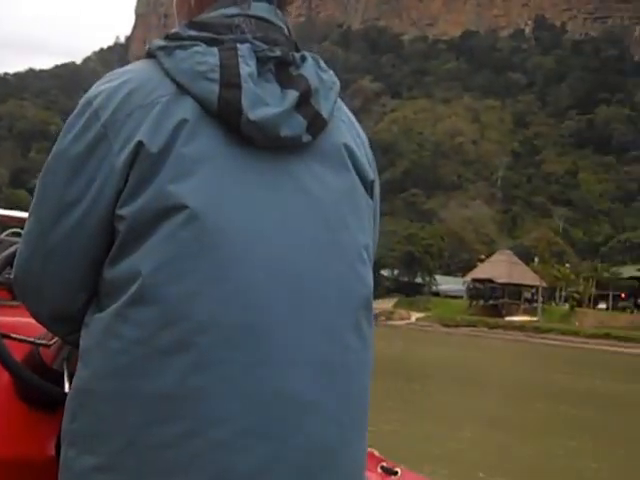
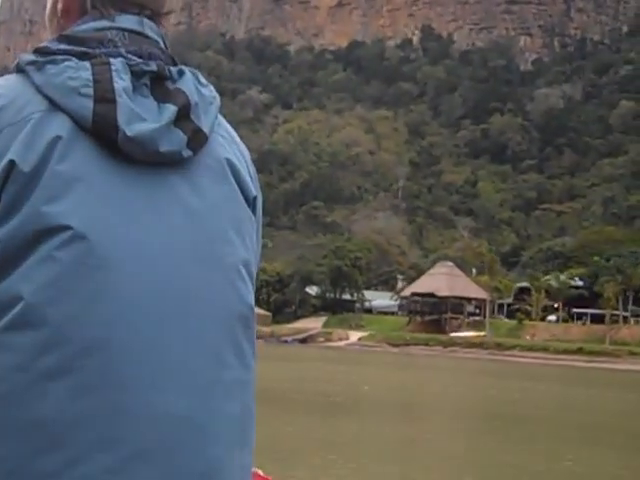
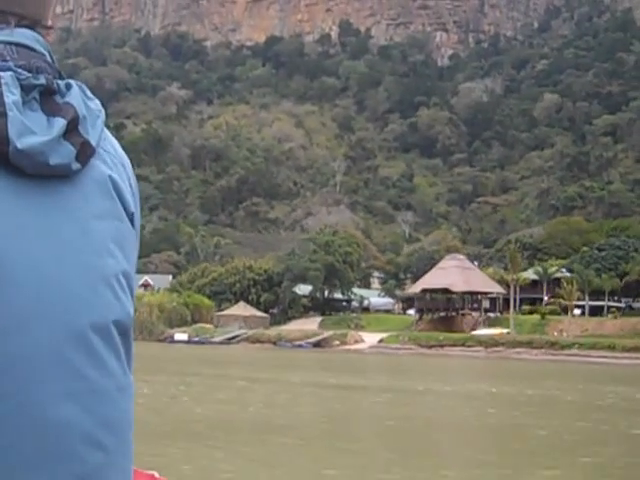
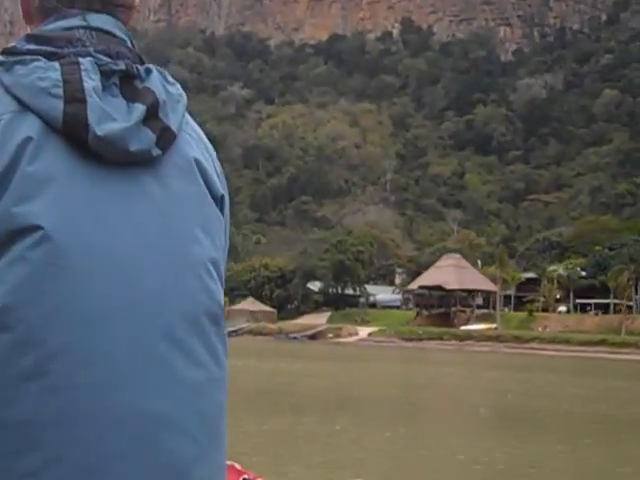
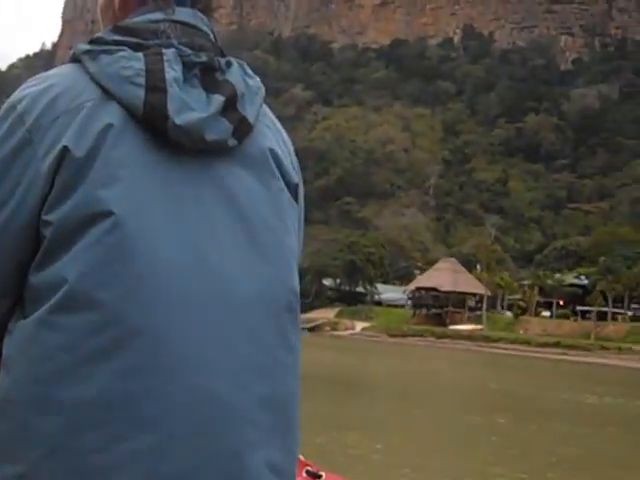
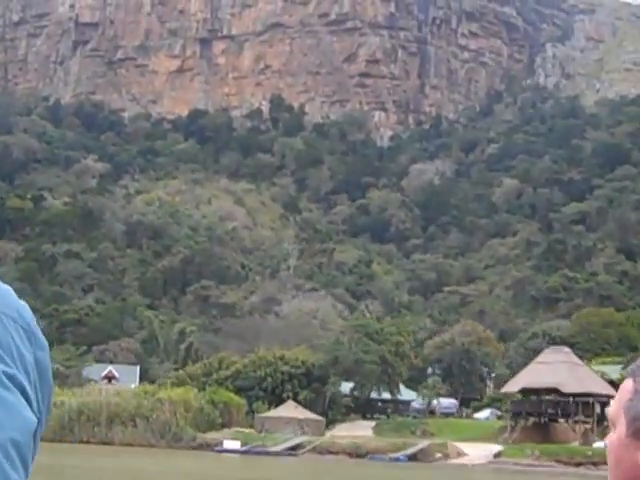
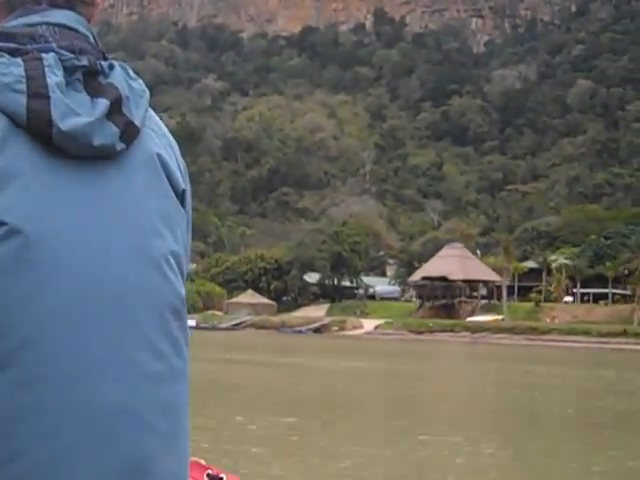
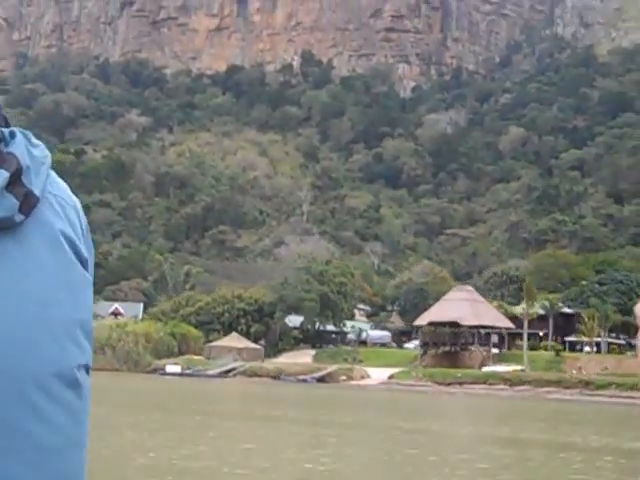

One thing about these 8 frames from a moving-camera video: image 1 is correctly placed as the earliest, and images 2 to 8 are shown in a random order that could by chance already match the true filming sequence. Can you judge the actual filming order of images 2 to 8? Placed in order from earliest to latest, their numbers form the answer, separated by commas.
5, 2, 4, 7, 3, 8, 6
